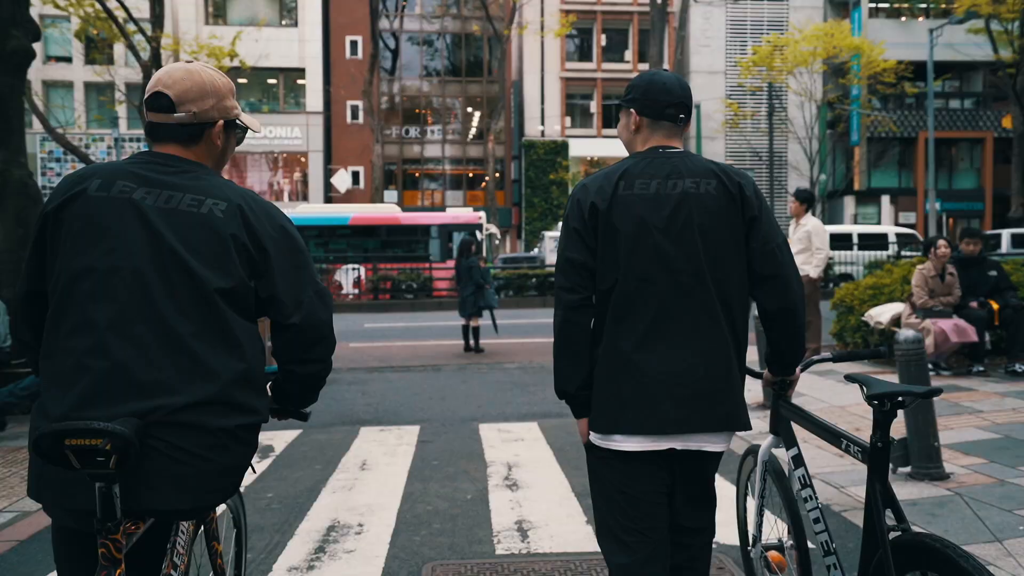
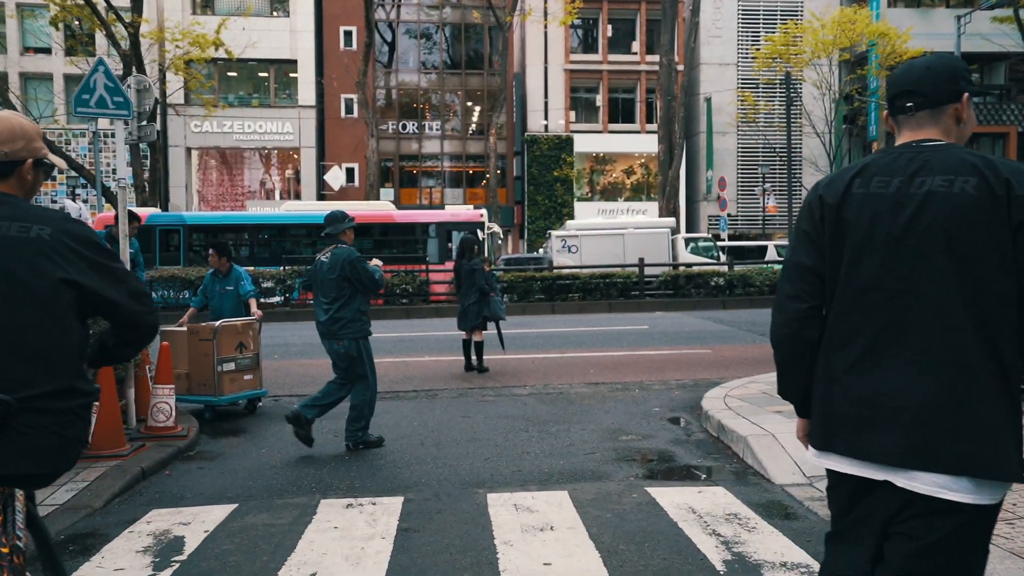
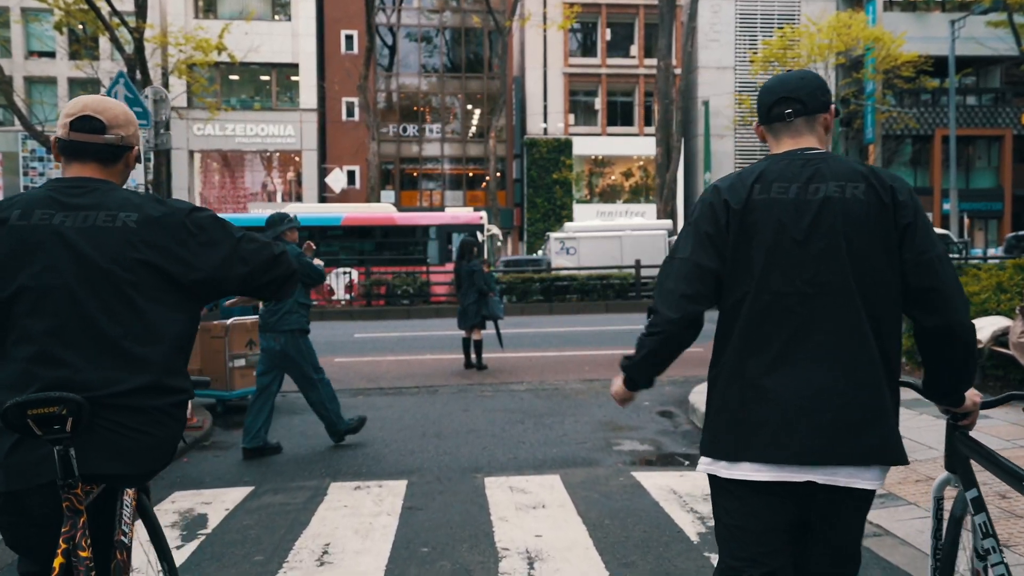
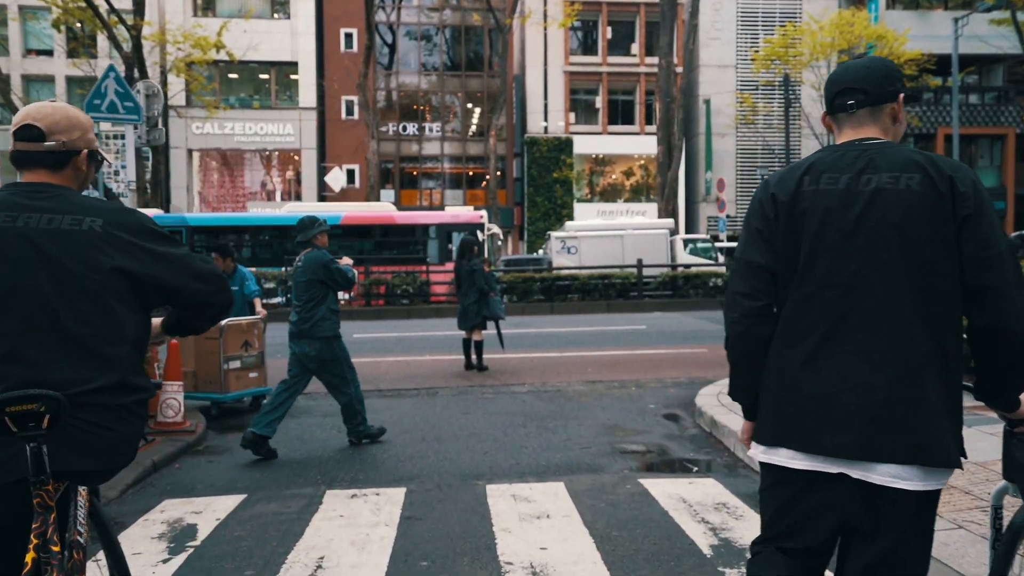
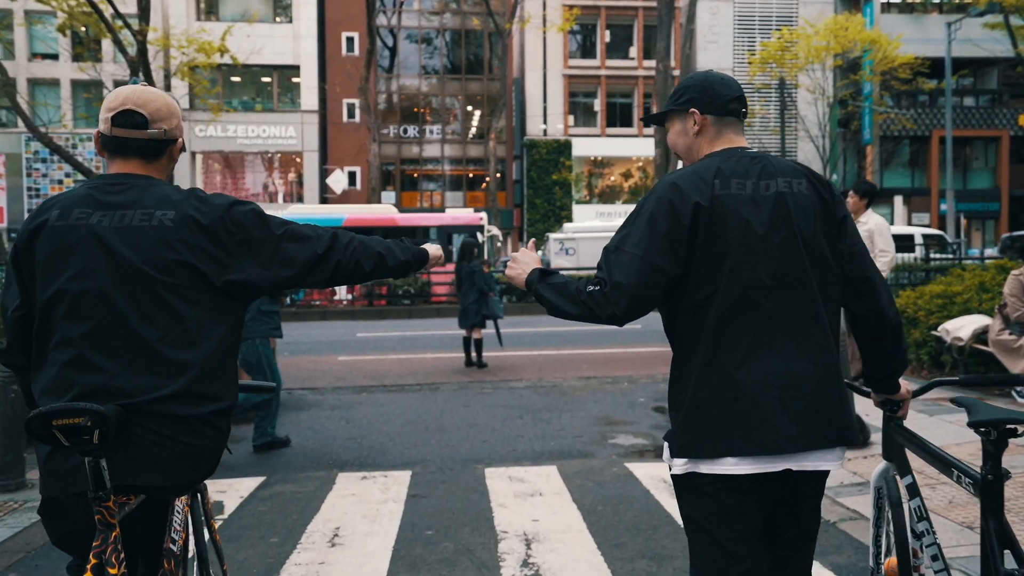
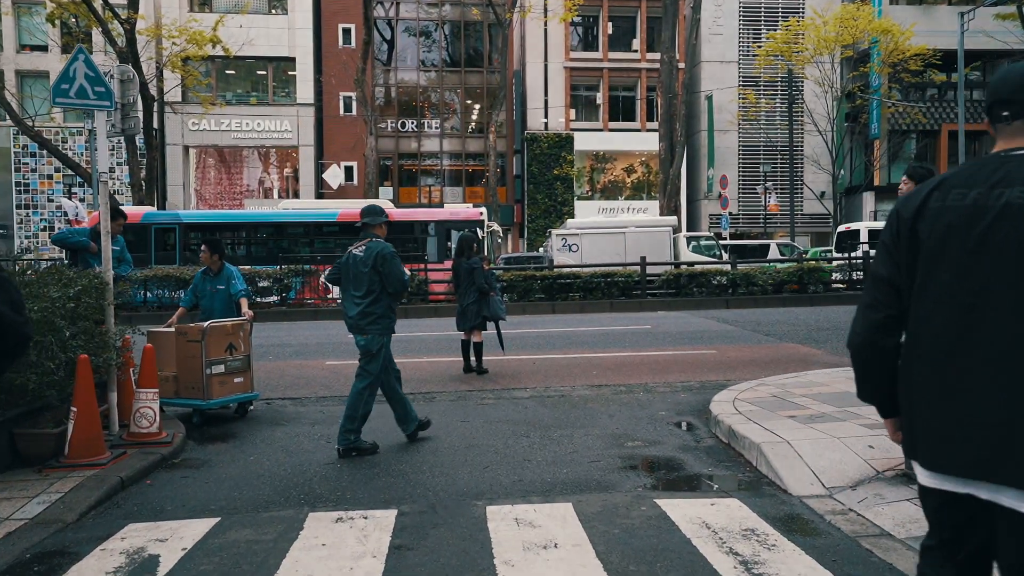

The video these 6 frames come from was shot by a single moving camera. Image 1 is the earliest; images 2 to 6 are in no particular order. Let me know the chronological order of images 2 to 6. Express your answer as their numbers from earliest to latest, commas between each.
5, 3, 4, 2, 6
